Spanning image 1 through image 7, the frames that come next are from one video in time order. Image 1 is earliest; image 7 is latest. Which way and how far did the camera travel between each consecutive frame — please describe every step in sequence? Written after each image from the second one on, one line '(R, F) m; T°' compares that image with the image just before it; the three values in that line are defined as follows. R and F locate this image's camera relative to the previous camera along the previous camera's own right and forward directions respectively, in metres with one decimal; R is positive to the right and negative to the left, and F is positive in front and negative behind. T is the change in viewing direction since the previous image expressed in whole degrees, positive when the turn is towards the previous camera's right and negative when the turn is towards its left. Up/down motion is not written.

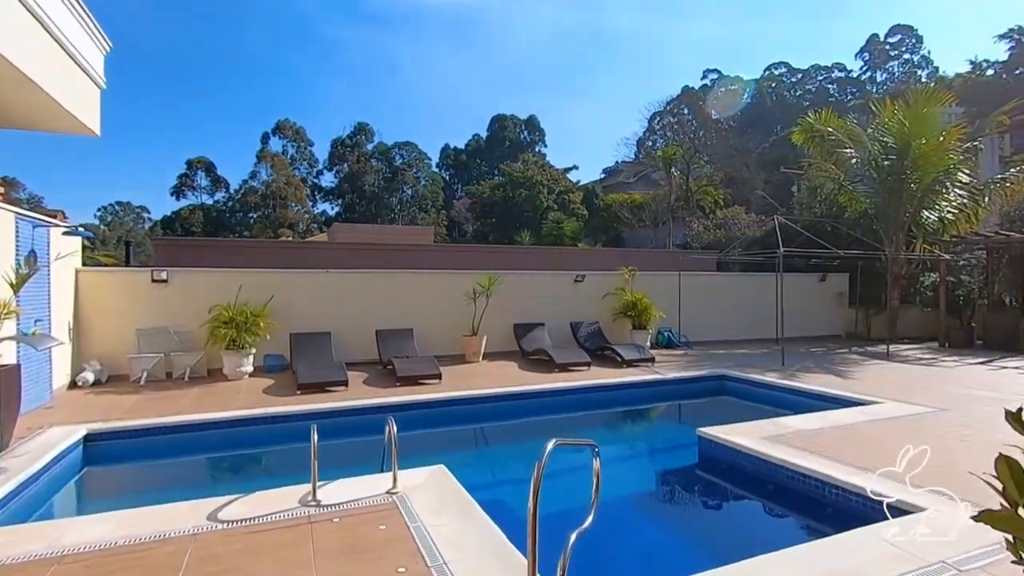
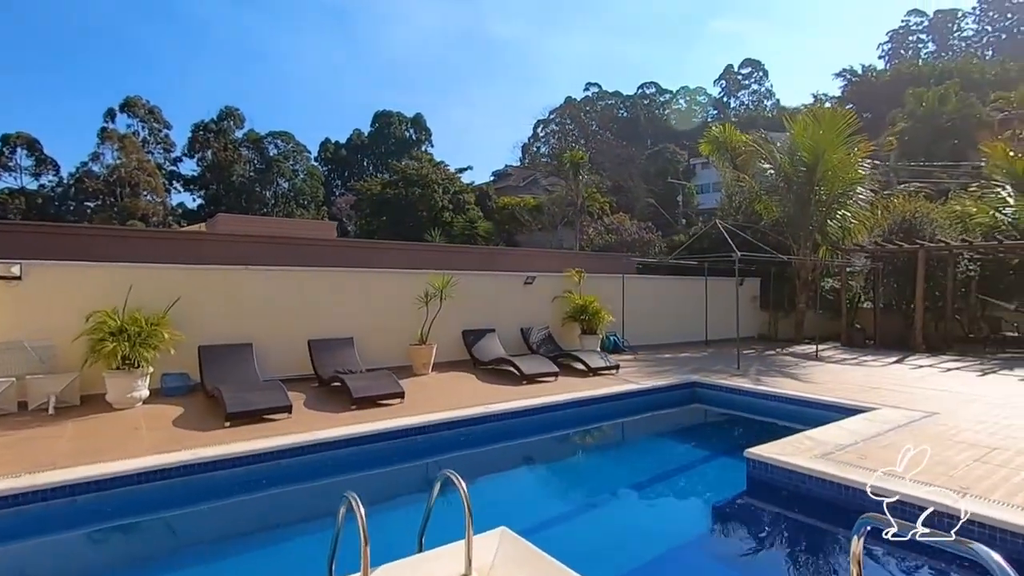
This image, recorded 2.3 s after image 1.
(-1.2, +1.1) m; +13°
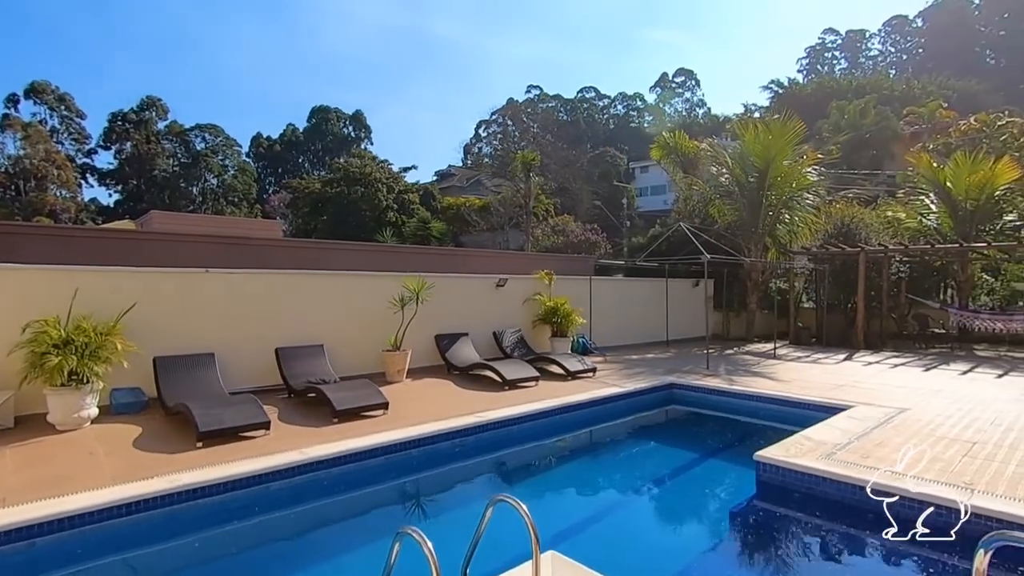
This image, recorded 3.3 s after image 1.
(-0.6, +0.2) m; +6°
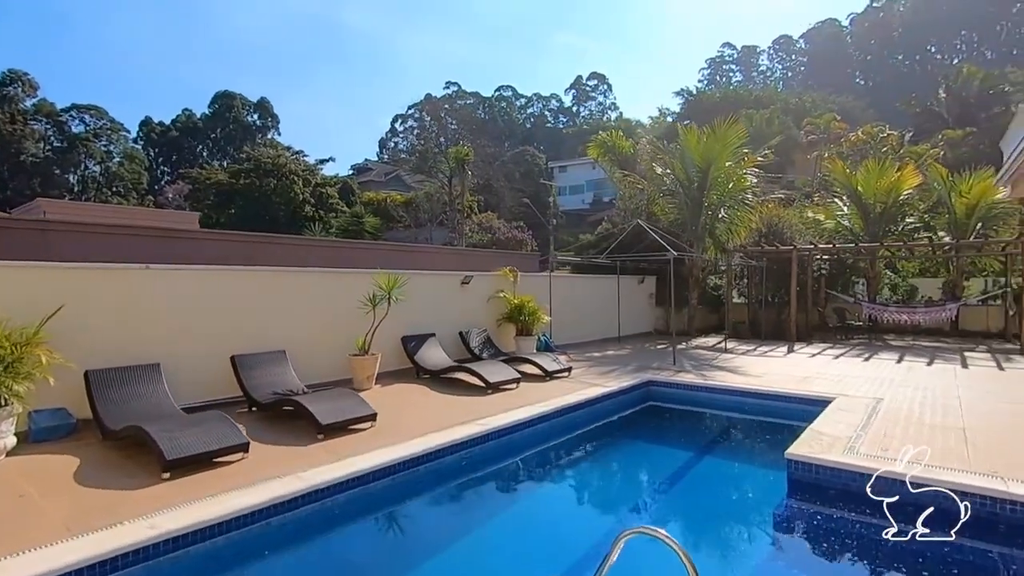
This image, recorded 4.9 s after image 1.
(-0.9, +0.5) m; +9°
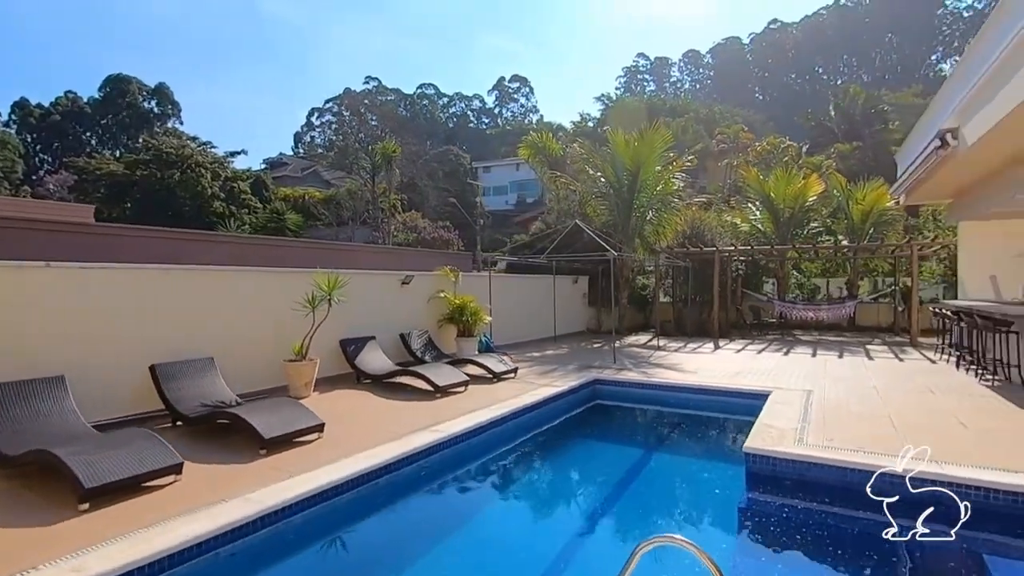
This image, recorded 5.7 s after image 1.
(-0.4, +0.2) m; +8°
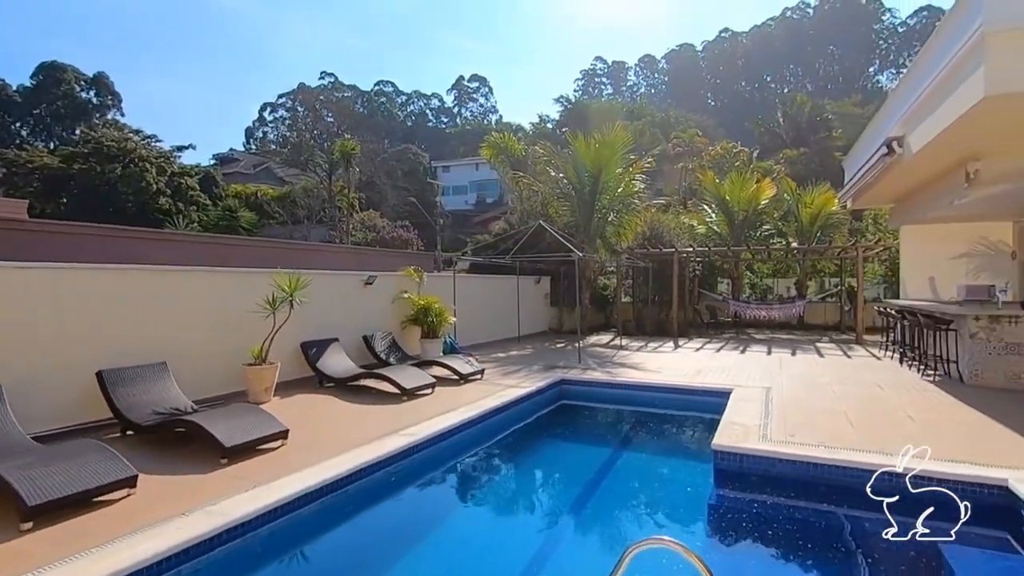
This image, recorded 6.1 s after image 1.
(-0.1, +0.1) m; +4°
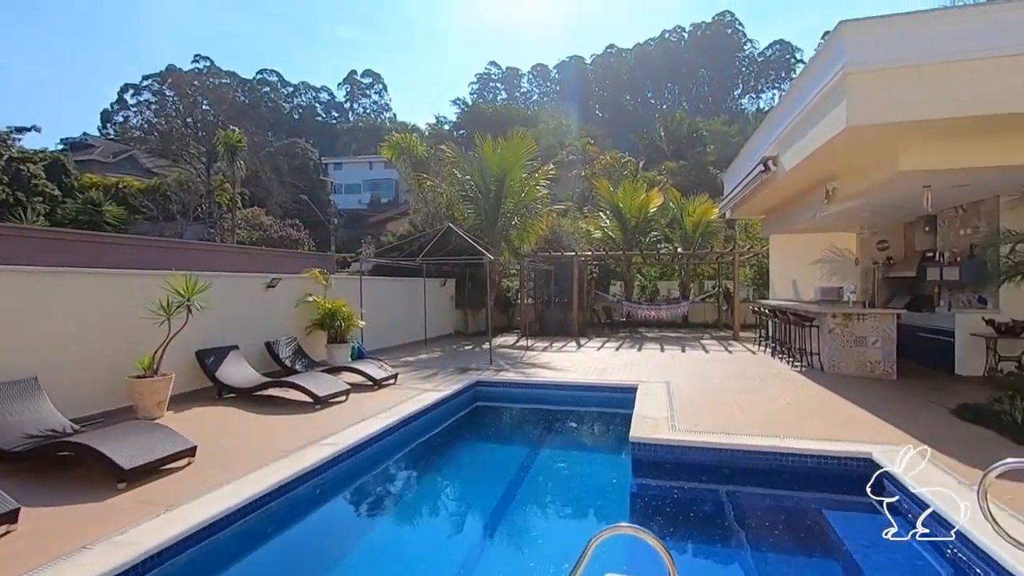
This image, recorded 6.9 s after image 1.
(-0.3, 0.0) m; +11°
